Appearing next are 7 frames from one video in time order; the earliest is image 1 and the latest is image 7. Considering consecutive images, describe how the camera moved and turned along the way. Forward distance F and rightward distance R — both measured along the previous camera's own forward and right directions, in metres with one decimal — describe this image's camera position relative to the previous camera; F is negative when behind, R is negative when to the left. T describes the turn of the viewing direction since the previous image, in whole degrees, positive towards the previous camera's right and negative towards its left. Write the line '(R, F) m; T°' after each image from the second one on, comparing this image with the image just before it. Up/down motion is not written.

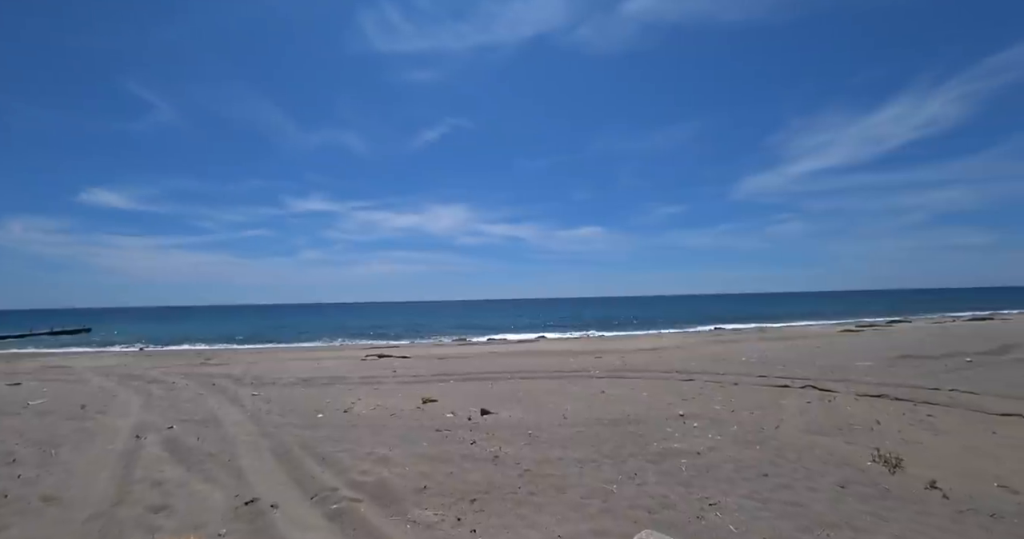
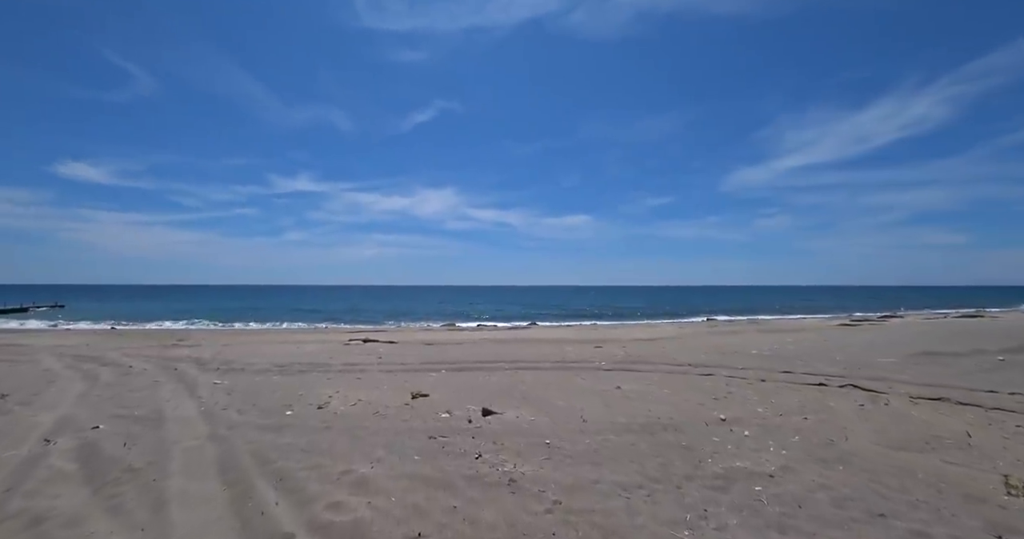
(-0.3, +1.1) m; +1°
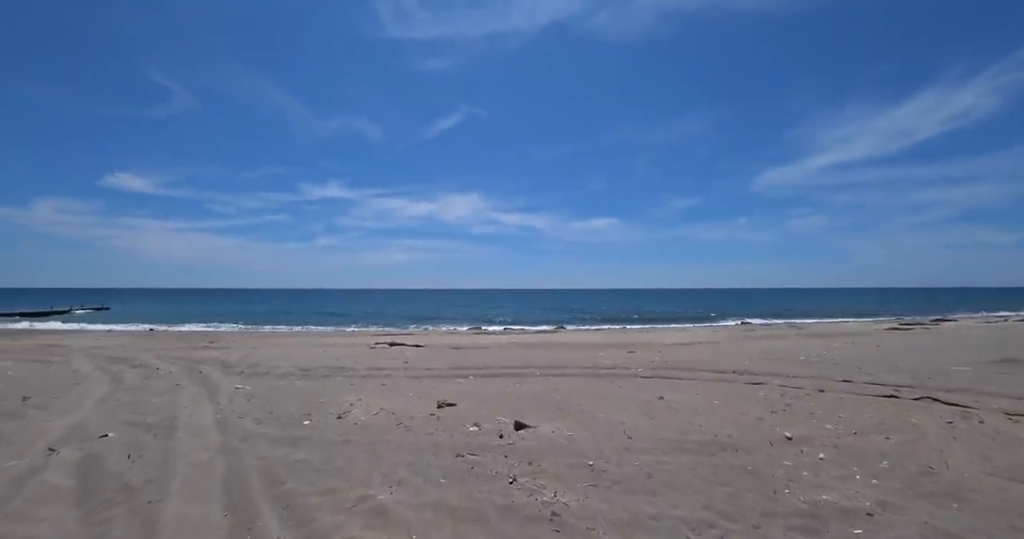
(-0.1, +0.5) m; -3°
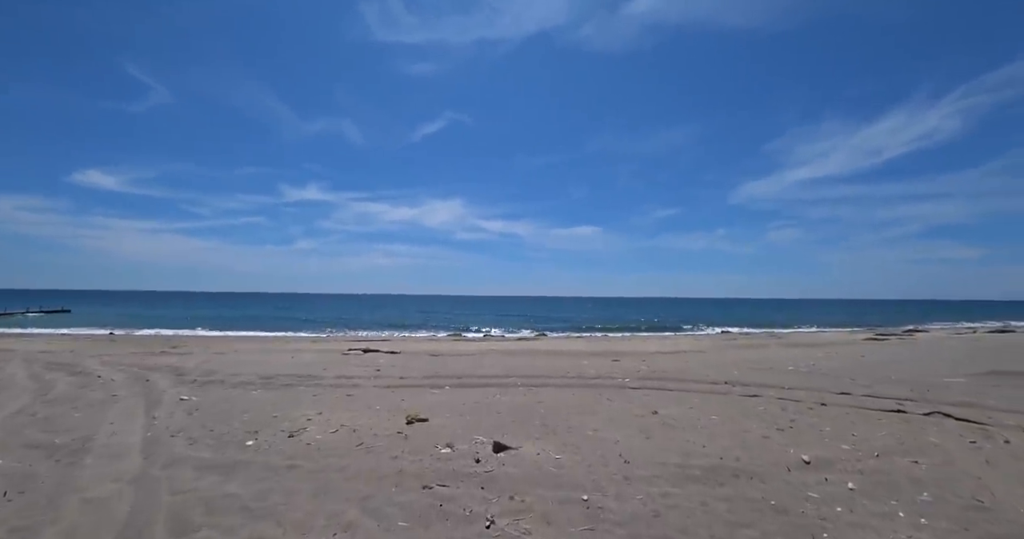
(0.0, +0.6) m; +2°
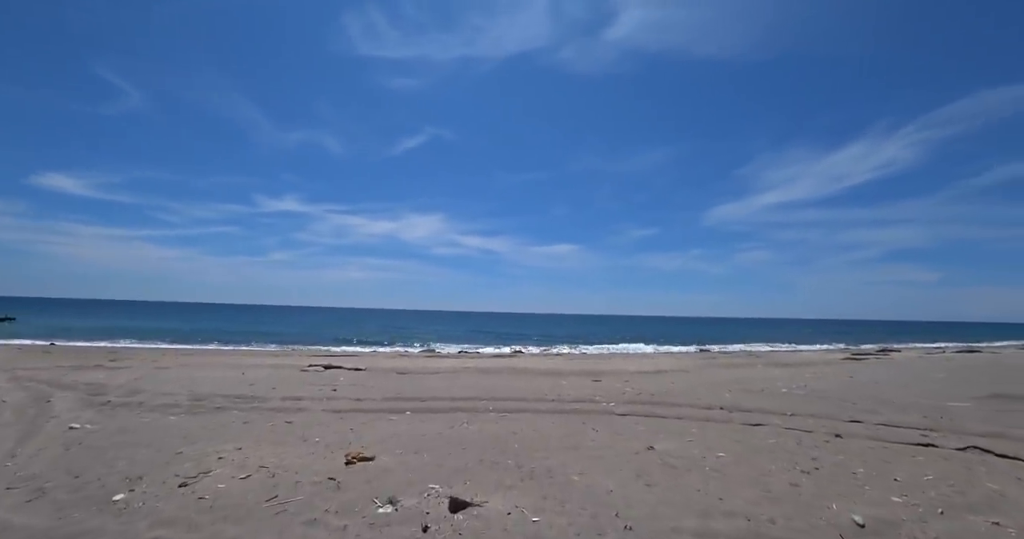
(+0.1, +1.0) m; +3°
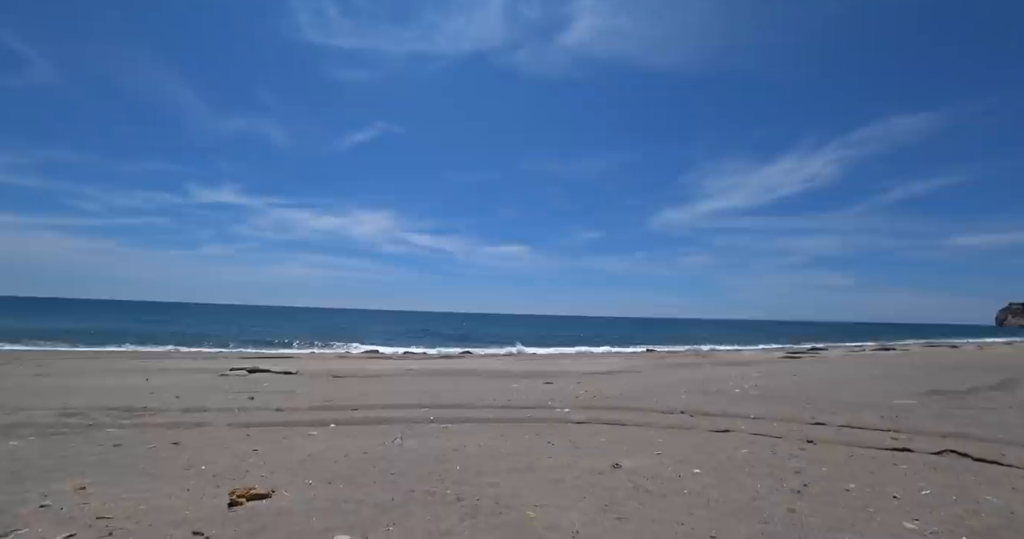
(+0.1, +0.9) m; +6°
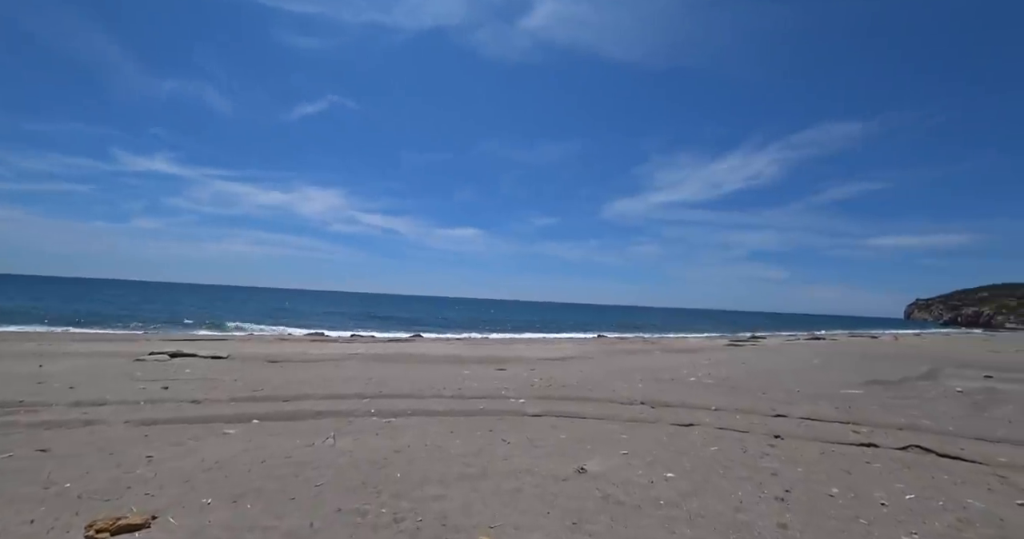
(0.0, +0.6) m; +6°
